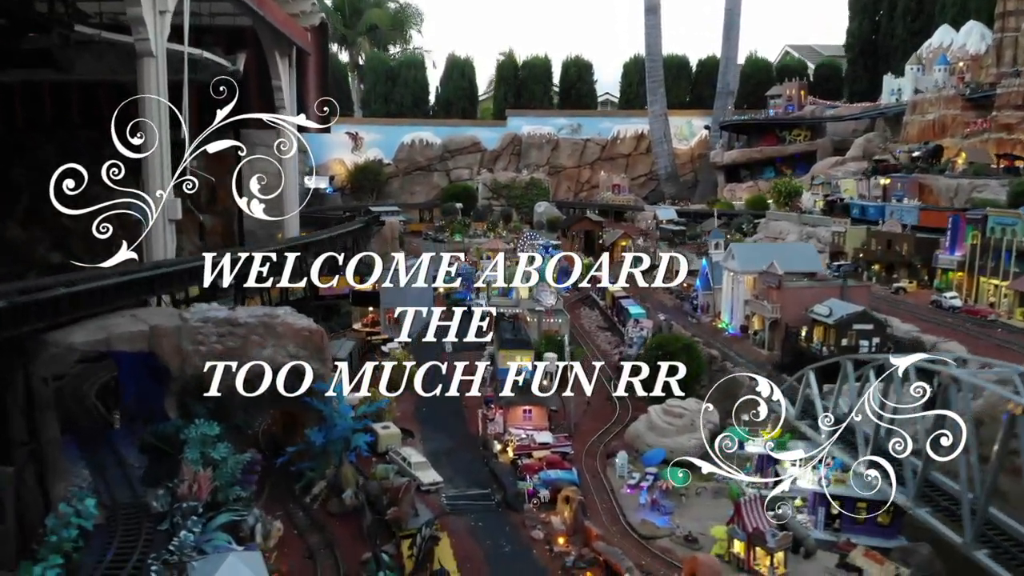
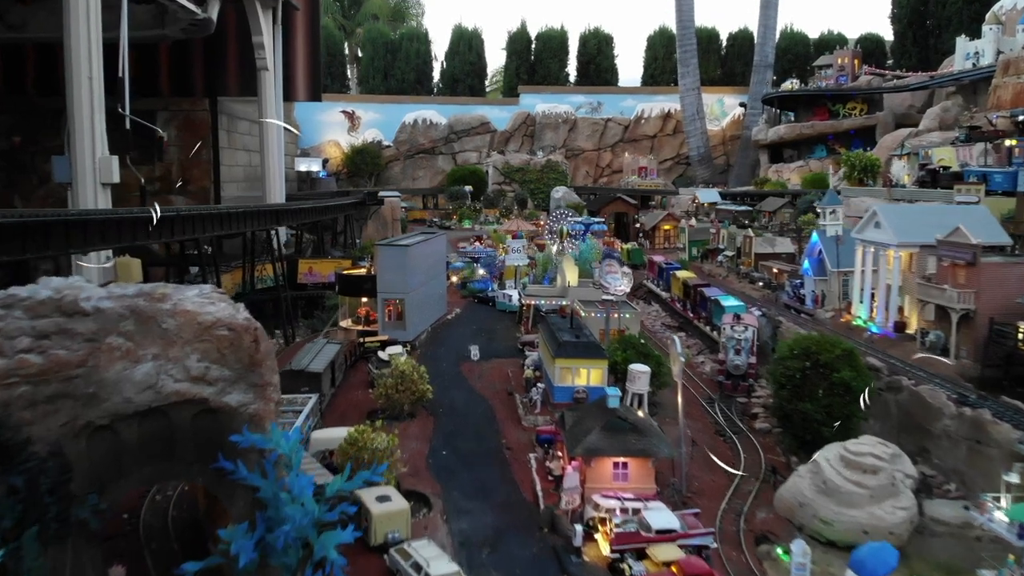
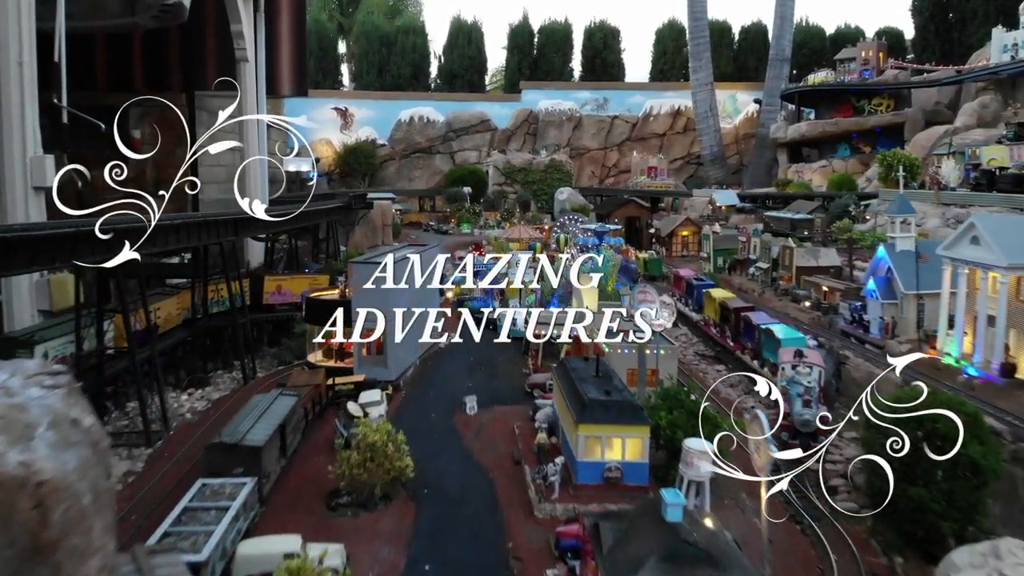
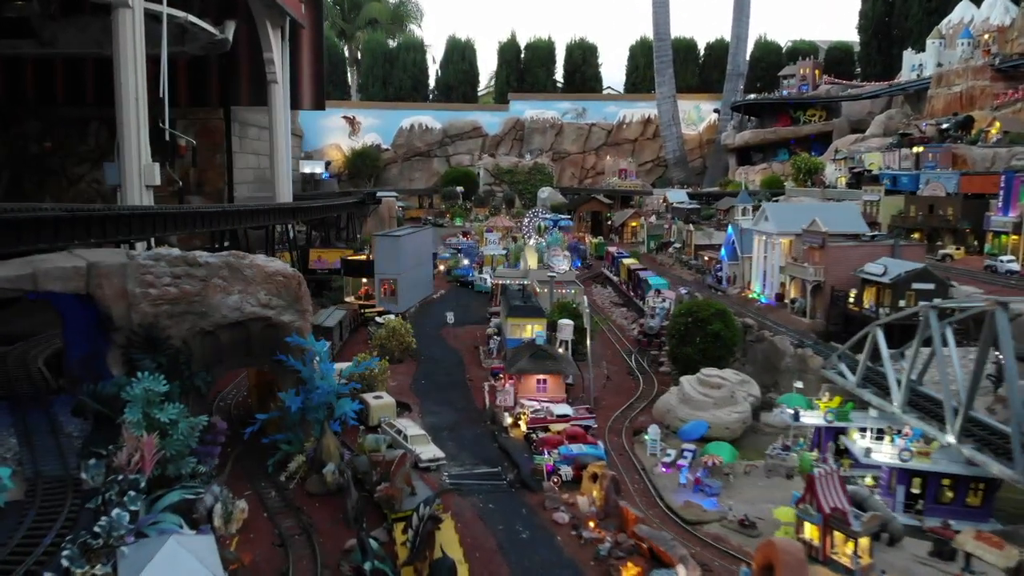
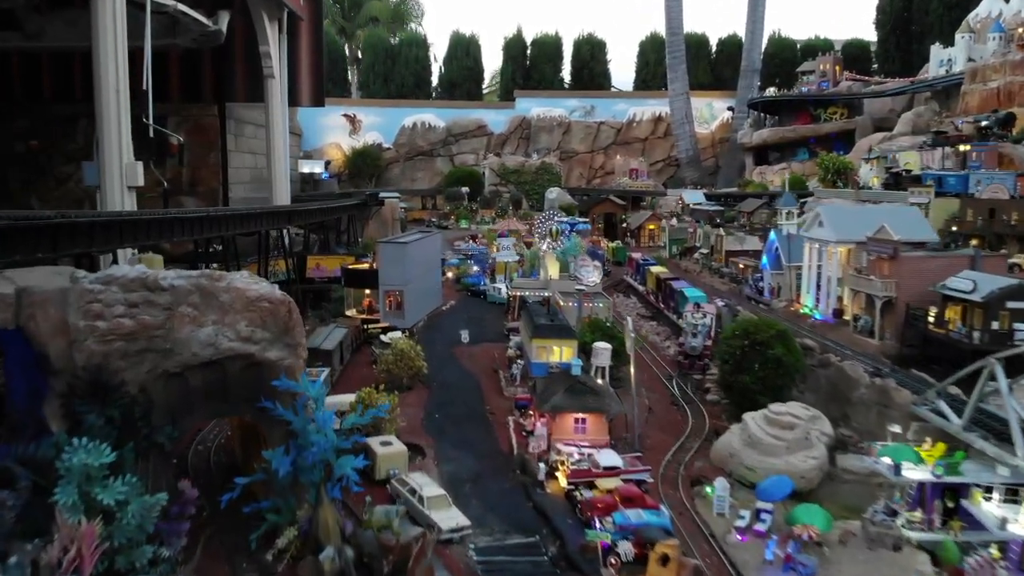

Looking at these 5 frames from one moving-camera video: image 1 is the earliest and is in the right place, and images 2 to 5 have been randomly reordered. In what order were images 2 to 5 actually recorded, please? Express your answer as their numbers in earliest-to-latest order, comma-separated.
4, 5, 2, 3
